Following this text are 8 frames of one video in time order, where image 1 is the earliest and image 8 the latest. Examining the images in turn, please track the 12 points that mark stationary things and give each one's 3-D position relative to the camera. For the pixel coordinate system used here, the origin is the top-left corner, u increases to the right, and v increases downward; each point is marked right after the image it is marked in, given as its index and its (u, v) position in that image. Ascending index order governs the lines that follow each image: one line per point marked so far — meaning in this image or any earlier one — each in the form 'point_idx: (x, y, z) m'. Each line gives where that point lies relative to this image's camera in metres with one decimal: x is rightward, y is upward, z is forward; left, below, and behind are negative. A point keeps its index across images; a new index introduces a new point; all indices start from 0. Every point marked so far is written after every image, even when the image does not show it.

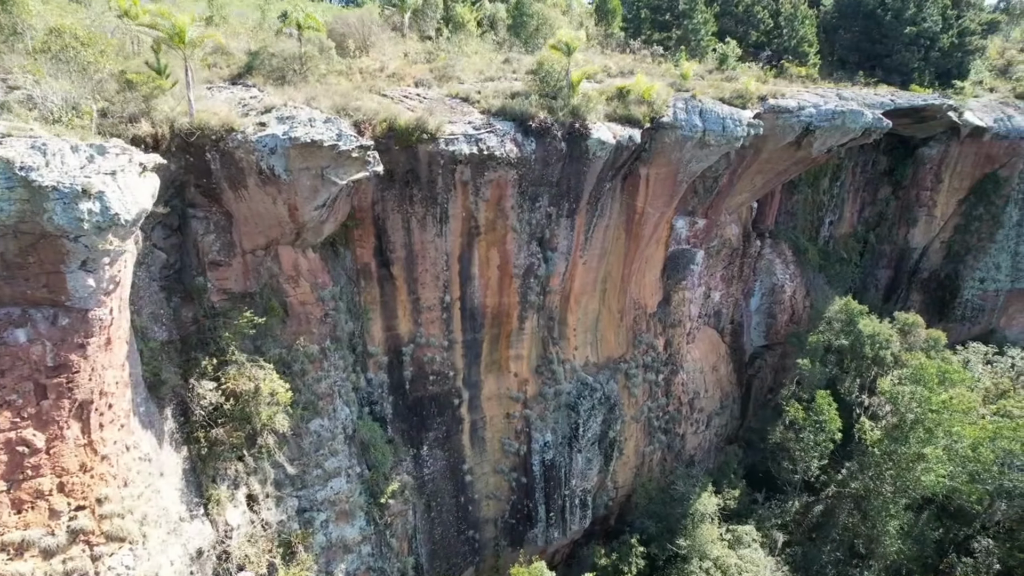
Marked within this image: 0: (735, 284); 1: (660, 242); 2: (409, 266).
0: (+6.6, +0.1, +18.4) m
1: (+3.6, +1.2, +15.0) m
2: (-1.9, +0.4, +11.7) m
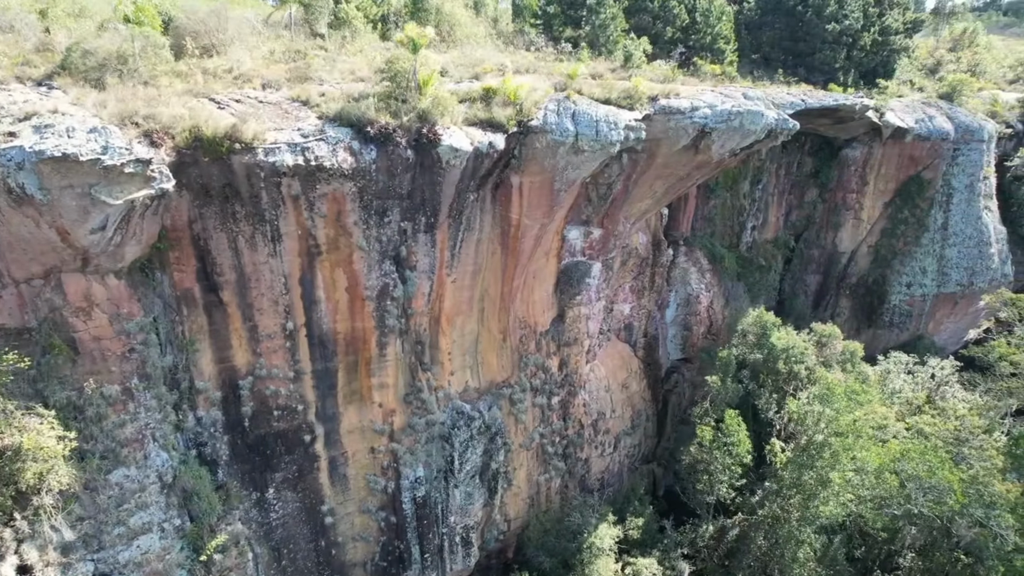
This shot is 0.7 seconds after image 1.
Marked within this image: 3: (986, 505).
0: (+3.8, -0.2, +17.4) m
1: (+0.8, +0.8, +13.9) m
2: (-4.6, 0.0, +10.4) m
3: (+9.9, -4.5, +12.9) m
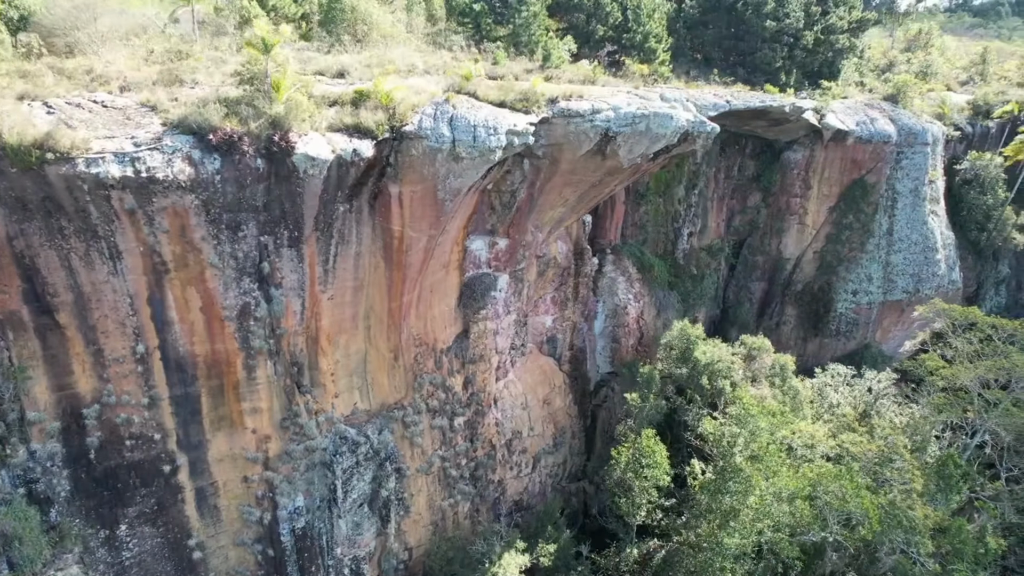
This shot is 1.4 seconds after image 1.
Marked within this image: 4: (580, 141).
0: (+1.5, -0.5, +16.7) m
1: (-1.4, +0.5, +13.1) m
2: (-6.7, -0.4, +9.5) m
3: (+7.7, -4.8, +12.2) m
4: (+1.4, +3.0, +12.5) m
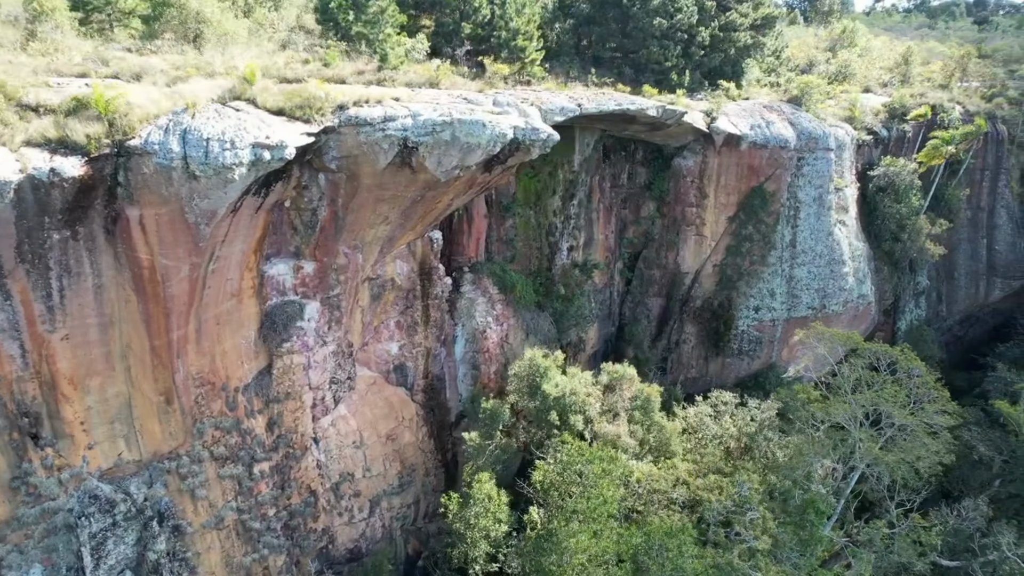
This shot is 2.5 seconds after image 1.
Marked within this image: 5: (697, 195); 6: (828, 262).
0: (-2.3, -1.1, +15.2) m
1: (-5.1, -0.1, +11.5) m
2: (-10.5, -1.0, +7.9) m
3: (+4.0, -5.3, +10.7) m
4: (-2.4, +2.4, +10.9) m
5: (+5.6, +2.8, +18.8) m
6: (+9.9, +0.8, +19.2) m
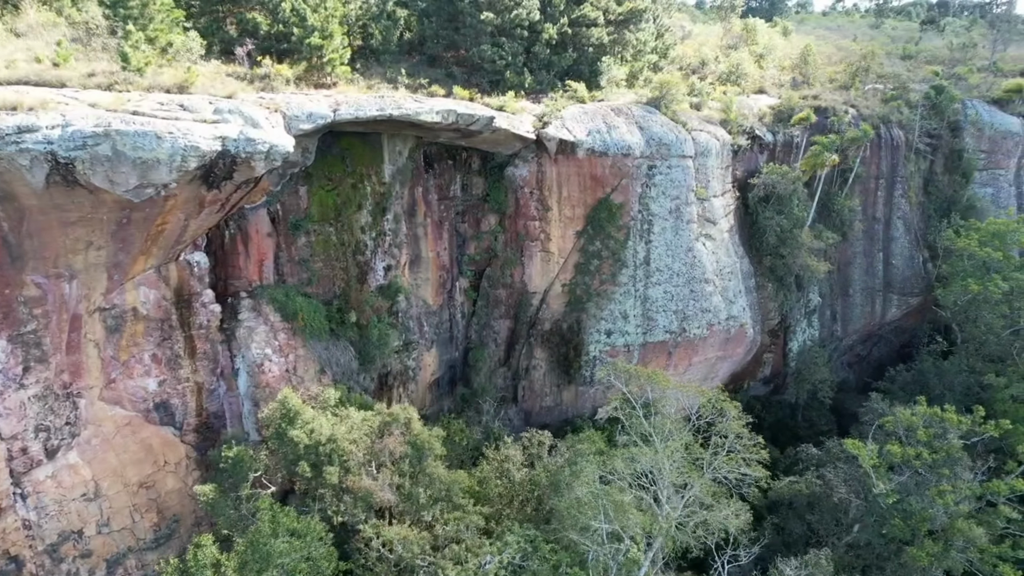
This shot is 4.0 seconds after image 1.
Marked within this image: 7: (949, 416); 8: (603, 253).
0: (-7.2, -1.7, +13.4) m
1: (-10.0, -0.7, +9.8) m
2: (-15.3, -1.6, +6.2) m
3: (-0.9, -6.0, +9.0) m
4: (-7.3, +1.8, +9.2) m
5: (+0.7, +2.2, +17.0) m
6: (+5.0, +0.2, +17.5) m
7: (+10.8, -3.2, +15.1) m
8: (+2.5, +0.9, +17.1) m
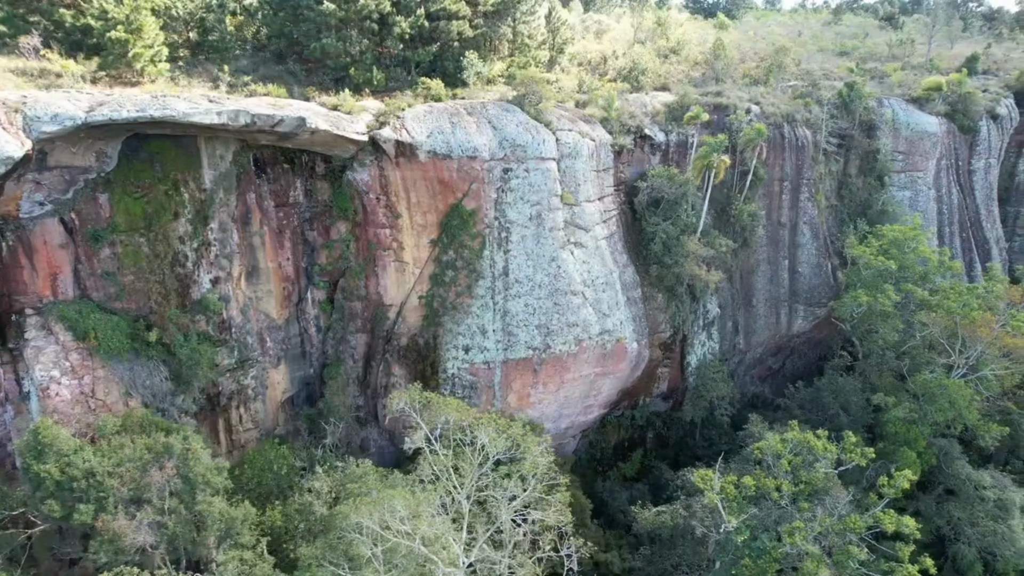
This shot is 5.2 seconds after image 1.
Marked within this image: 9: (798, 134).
0: (-11.1, -2.0, +12.2) m
1: (-14.0, -1.1, +8.6) m
2: (-19.3, -2.0, +5.0) m
3: (-4.8, -6.3, +7.8) m
4: (-11.3, +1.4, +8.0) m
5: (-3.2, +1.9, +15.8) m
6: (+1.0, -0.1, +16.2) m
7: (+6.9, -3.5, +13.8) m
8: (-1.4, +0.6, +15.8) m
9: (+9.2, +5.0, +19.9) m
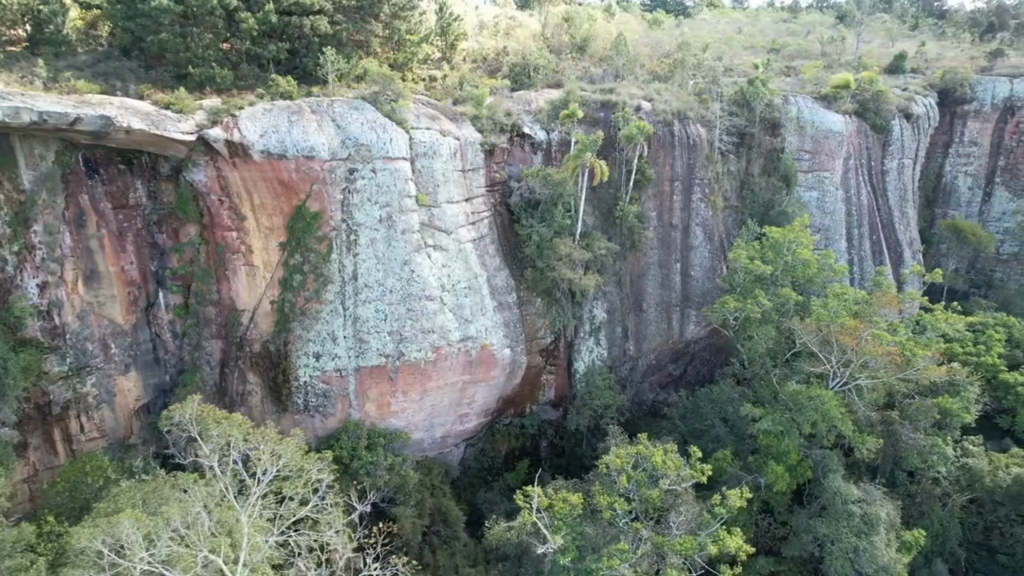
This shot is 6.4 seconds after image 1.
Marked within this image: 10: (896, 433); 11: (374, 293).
0: (-14.9, -2.2, +11.6) m
1: (-17.7, -1.2, +8.0) m
2: (-23.1, -2.1, +4.5) m
3: (-8.6, -6.4, +7.2) m
4: (-15.0, +1.3, +7.4) m
5: (-6.9, +1.8, +15.2) m
6: (-2.7, -0.2, +15.6) m
7: (+3.1, -3.6, +13.1) m
8: (-5.1, +0.5, +15.2) m
9: (+5.5, +4.9, +19.2) m
10: (+10.3, -3.9, +16.4) m
11: (-3.4, -0.1, +15.4) m
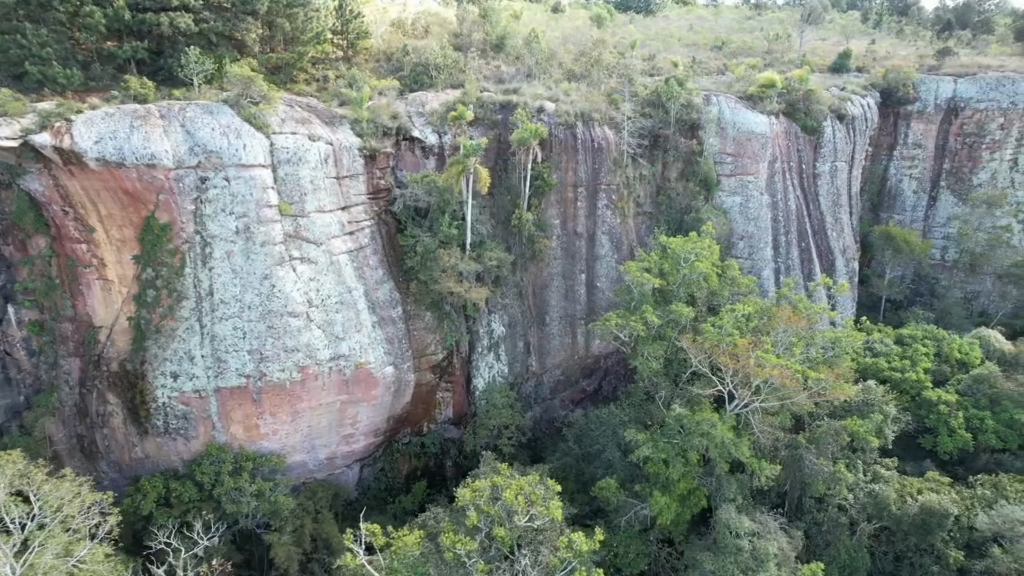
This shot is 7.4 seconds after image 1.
0: (-18.0, -2.5, +10.7) m
1: (-20.9, -1.6, +7.1) m
2: (-26.3, -2.5, +3.6) m
3: (-11.8, -6.8, +6.3) m
4: (-18.2, +0.9, +6.5) m
5: (-10.0, +1.4, +14.2) m
6: (-5.8, -0.6, +14.6) m
7: (0.0, -4.0, +12.1) m
8: (-8.2, +0.1, +14.2) m
9: (+2.4, +4.5, +18.1) m
10: (+7.2, -4.2, +15.3) m
11: (-6.5, -0.5, +14.5) m
